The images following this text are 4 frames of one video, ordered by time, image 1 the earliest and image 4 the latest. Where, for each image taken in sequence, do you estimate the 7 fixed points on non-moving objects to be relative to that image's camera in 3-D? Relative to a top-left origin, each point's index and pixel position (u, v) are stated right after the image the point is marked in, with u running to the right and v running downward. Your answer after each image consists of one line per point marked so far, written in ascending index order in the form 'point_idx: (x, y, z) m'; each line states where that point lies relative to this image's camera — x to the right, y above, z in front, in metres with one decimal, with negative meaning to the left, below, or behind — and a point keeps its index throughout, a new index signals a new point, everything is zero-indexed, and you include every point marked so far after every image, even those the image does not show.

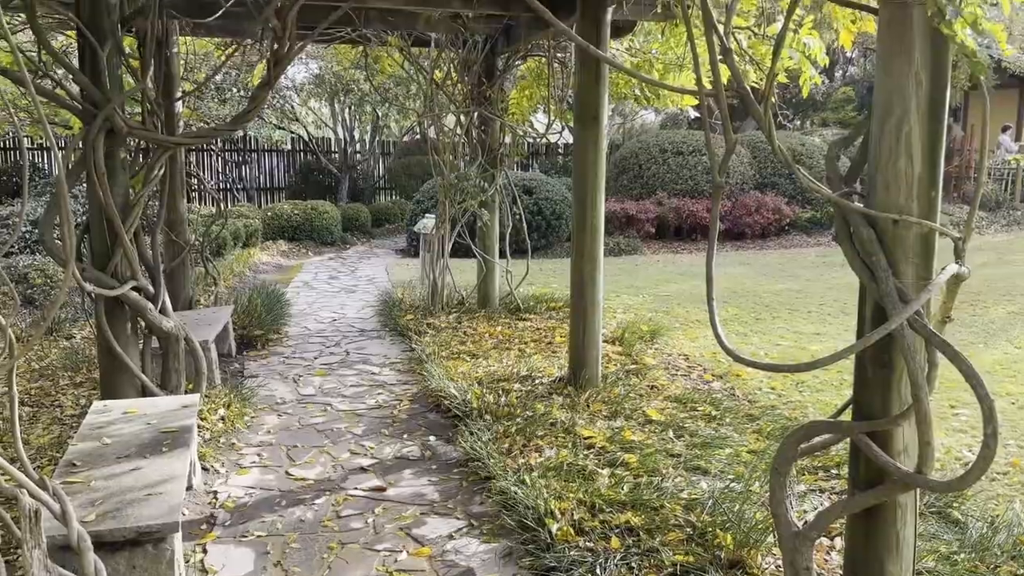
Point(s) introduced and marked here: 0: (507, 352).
0: (0.0, -0.4, +4.5) m
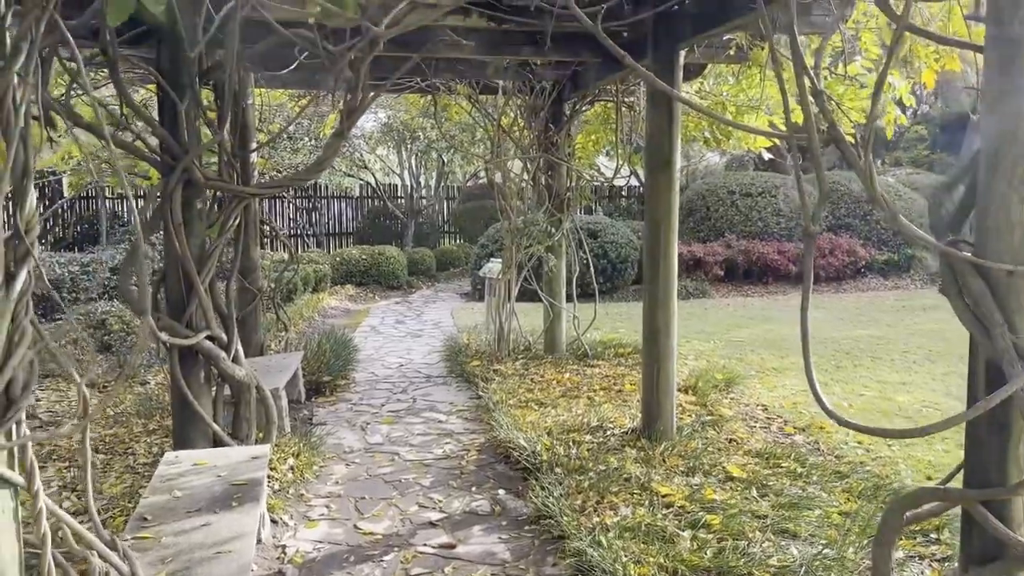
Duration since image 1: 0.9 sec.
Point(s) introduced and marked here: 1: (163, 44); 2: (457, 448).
0: (+0.3, -0.6, +4.4) m
1: (-1.3, +0.9, +3.0) m
2: (-0.3, -0.7, +3.8) m
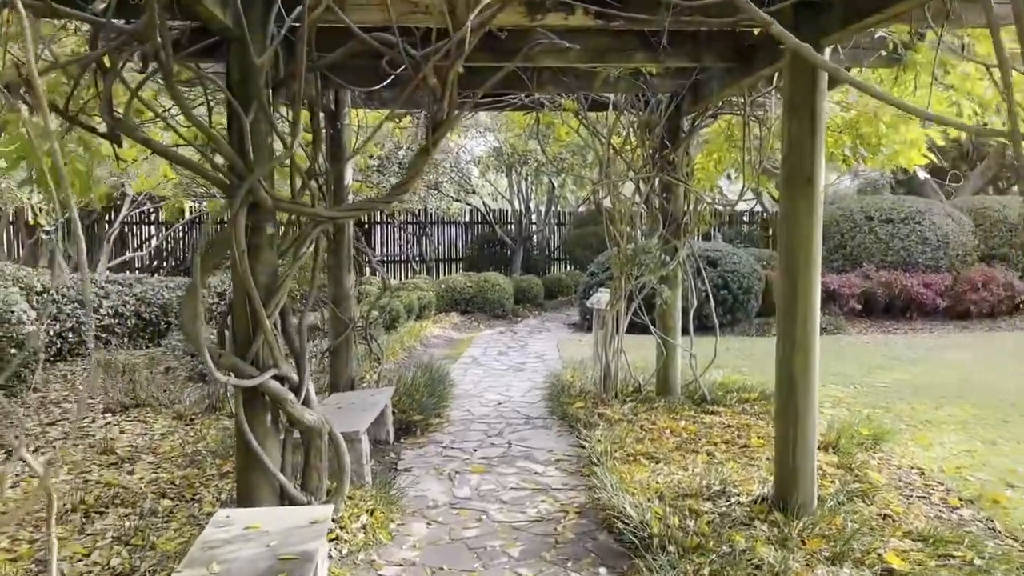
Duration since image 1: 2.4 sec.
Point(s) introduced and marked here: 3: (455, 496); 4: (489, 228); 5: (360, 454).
0: (+0.8, -0.8, +3.8) m
1: (-0.9, +0.8, +2.7) m
2: (+0.2, -0.9, +3.3) m
3: (-0.2, -0.9, +3.5) m
4: (-0.3, +0.9, +12.3) m
5: (-0.7, -0.7, +3.5) m
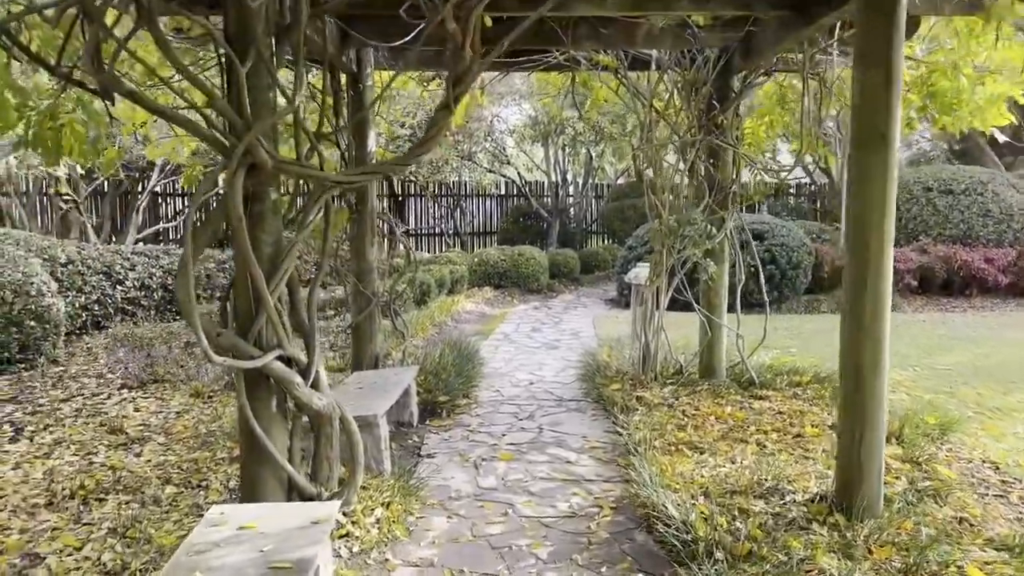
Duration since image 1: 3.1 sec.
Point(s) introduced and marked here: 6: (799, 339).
0: (+1.0, -0.7, +3.5) m
1: (-0.9, +0.9, +2.4) m
2: (+0.3, -0.8, +3.0) m
3: (-0.1, -0.8, +3.2) m
4: (+0.2, +1.3, +11.9) m
5: (-0.5, -0.6, +3.2) m
6: (+2.2, -0.4, +6.3) m
